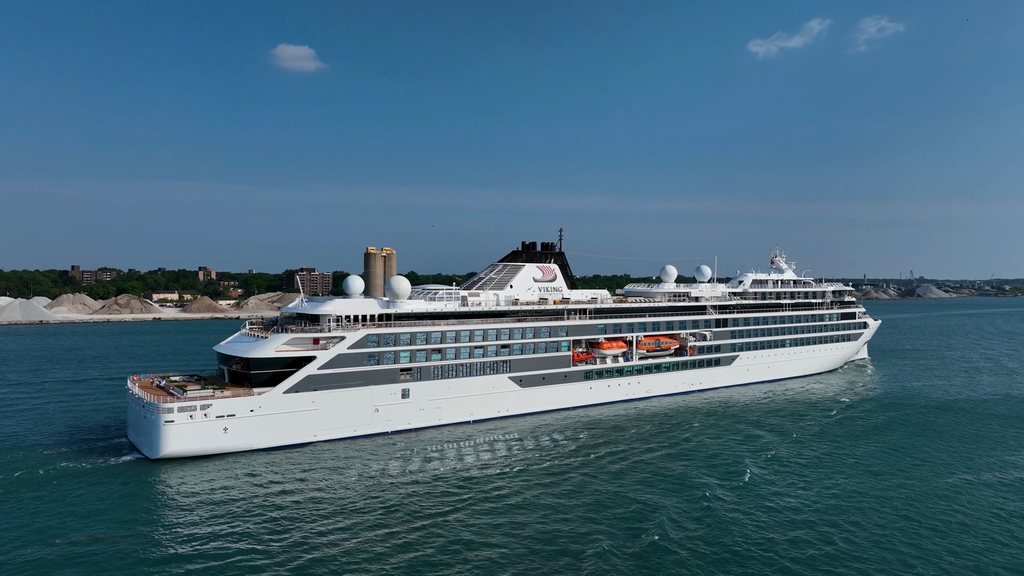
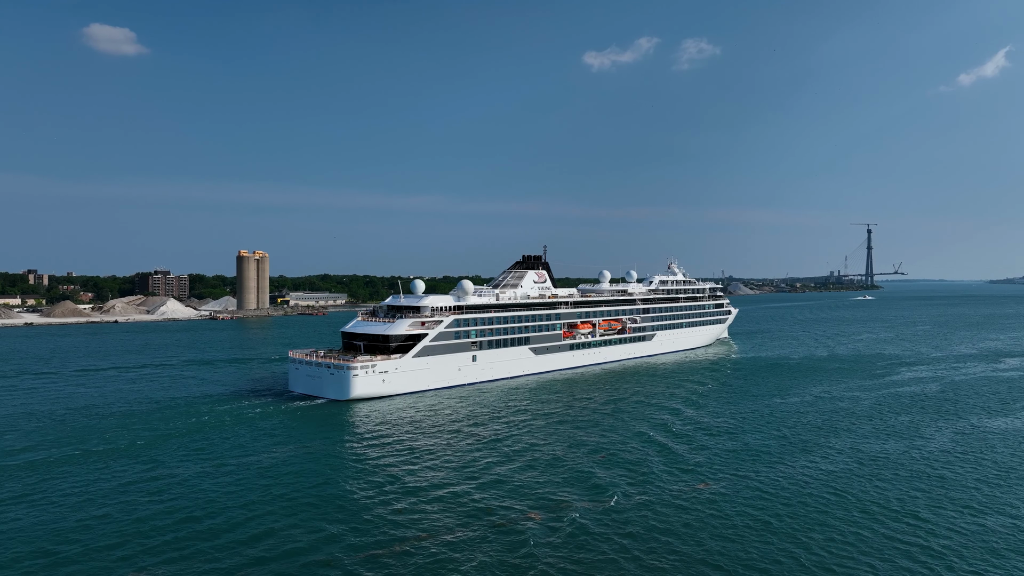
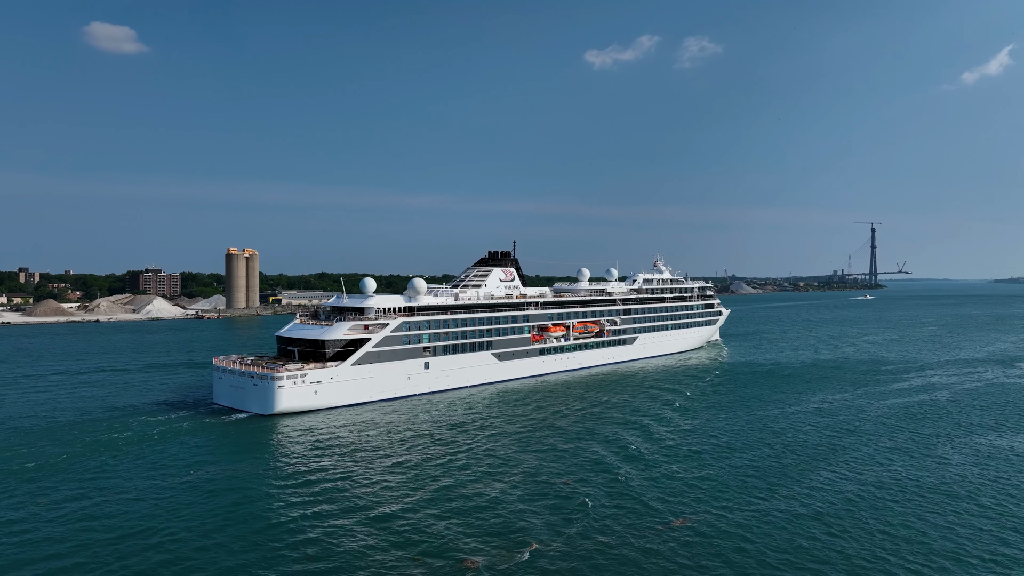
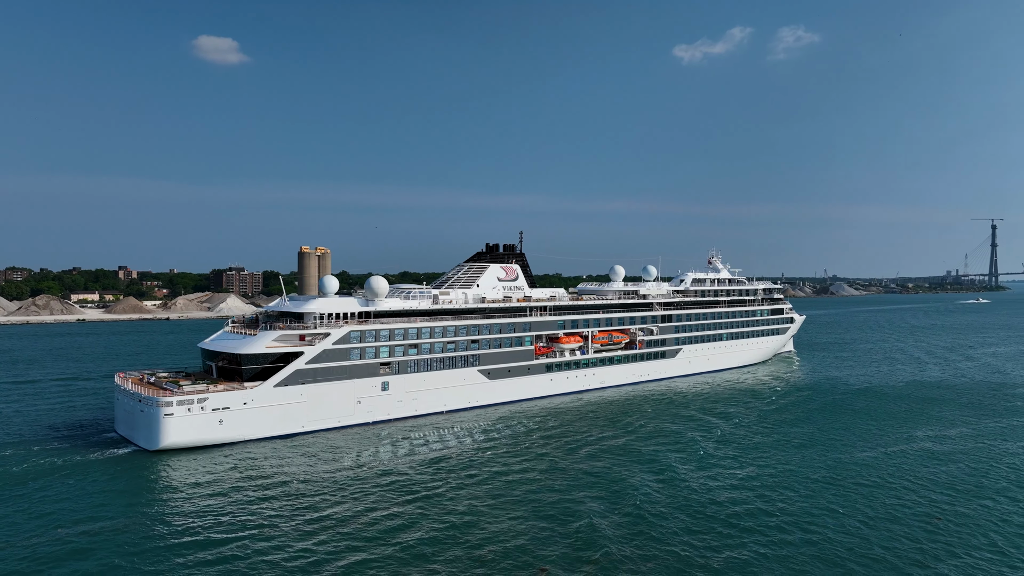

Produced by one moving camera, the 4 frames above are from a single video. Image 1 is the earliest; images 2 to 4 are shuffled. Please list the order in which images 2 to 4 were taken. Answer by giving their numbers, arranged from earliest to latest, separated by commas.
4, 3, 2
